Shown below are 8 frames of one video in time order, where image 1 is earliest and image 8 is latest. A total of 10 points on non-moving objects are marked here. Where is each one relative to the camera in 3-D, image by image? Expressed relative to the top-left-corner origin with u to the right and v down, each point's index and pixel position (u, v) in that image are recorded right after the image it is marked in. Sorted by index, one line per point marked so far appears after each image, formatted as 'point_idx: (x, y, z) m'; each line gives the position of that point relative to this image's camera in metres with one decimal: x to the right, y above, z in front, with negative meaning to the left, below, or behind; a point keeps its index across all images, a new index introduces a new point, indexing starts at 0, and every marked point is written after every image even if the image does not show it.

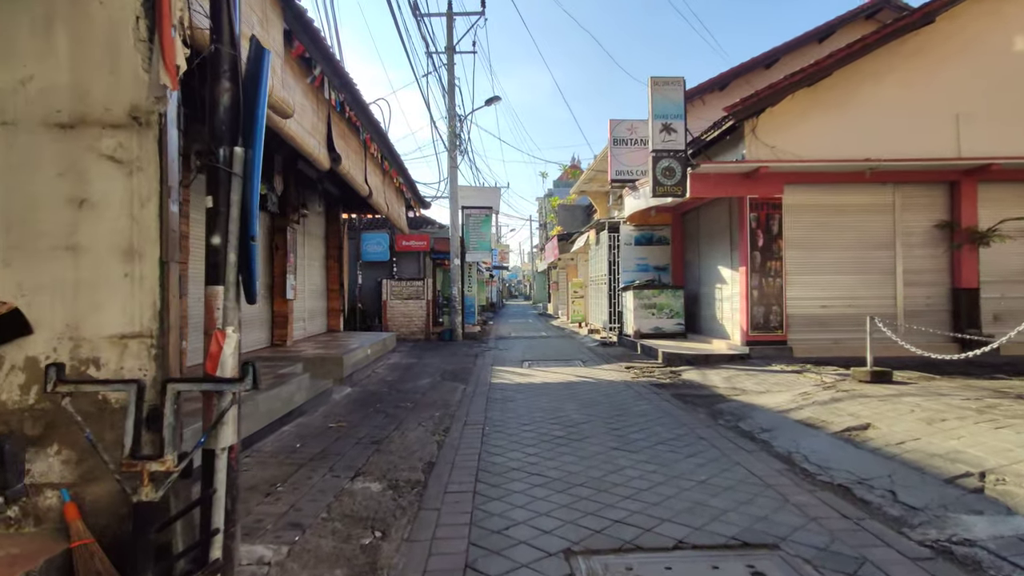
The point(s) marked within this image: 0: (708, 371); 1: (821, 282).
0: (+2.9, -1.2, +9.9) m
1: (+5.1, +0.1, +10.9) m
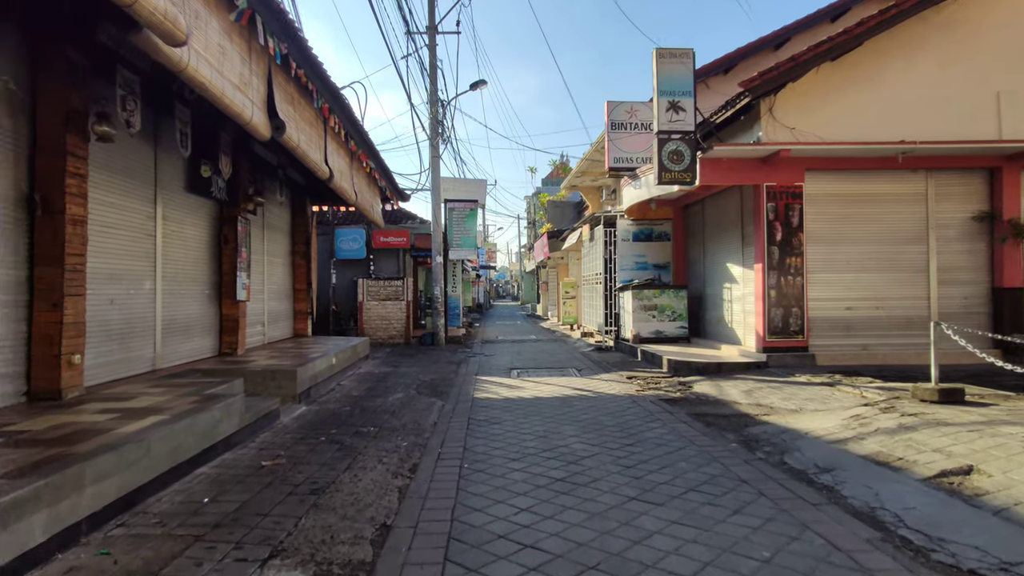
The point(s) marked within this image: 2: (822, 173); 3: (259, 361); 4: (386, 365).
0: (+2.7, -1.2, +8.7) m
1: (+4.9, +0.1, +9.7) m
2: (+4.5, +1.7, +9.7) m
3: (-3.0, -0.8, +8.0) m
4: (-2.2, -1.4, +11.7) m
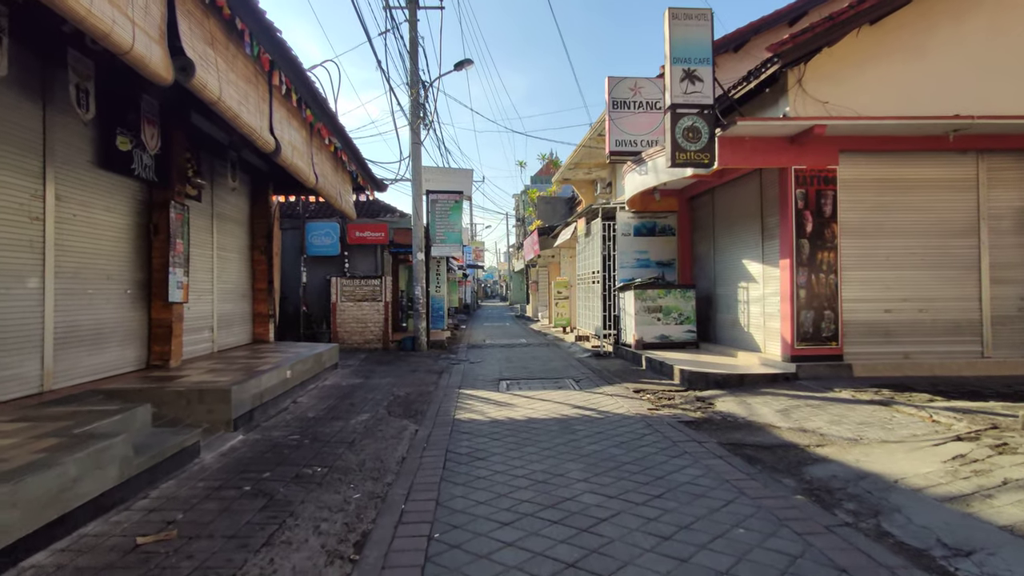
0: (+2.6, -1.2, +7.3) m
1: (+4.7, +0.1, +8.5) m
2: (+4.4, +1.7, +8.4) m
3: (-3.1, -0.8, +6.5) m
4: (-2.4, -1.3, +10.3) m
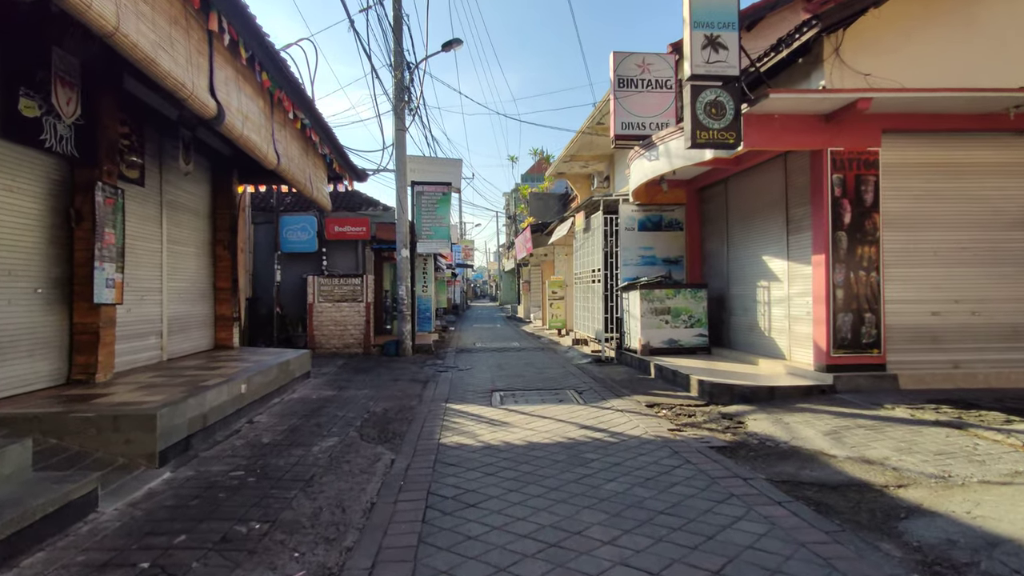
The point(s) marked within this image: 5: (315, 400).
0: (+2.6, -1.2, +6.3) m
1: (+4.7, +0.1, +7.4) m
2: (+4.3, +1.7, +7.4) m
3: (-3.1, -0.8, +5.4) m
4: (-2.5, -1.3, +9.1) m
5: (-2.3, -1.3, +7.9) m
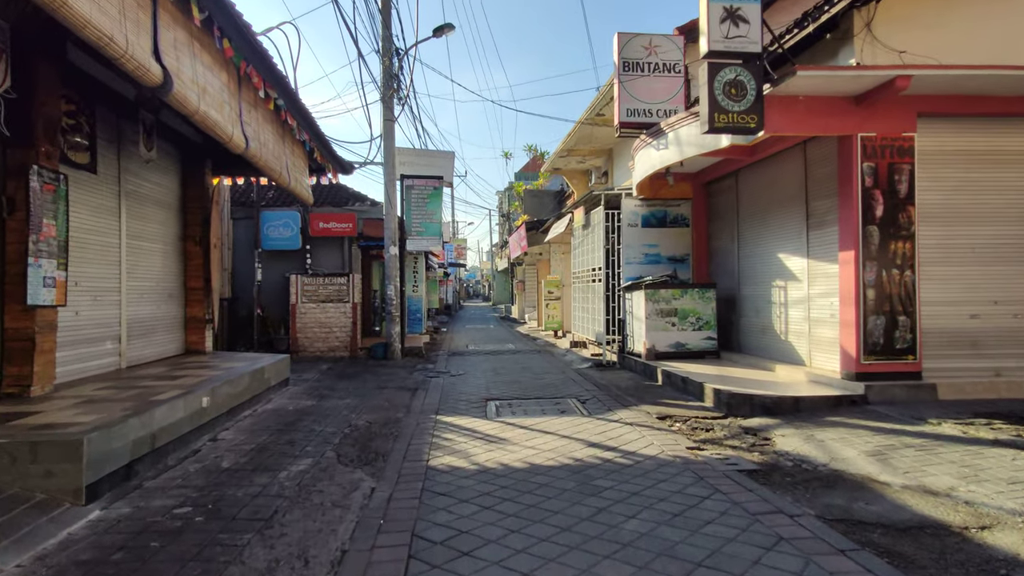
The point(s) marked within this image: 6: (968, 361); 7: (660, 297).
0: (+2.5, -1.2, +5.6) m
1: (+4.6, +0.1, +6.7) m
2: (+4.3, +1.7, +6.7) m
3: (-3.1, -0.8, +4.6) m
4: (-2.5, -1.3, +8.4) m
5: (-2.4, -1.3, +7.2) m
6: (+4.6, -0.7, +6.7) m
7: (+2.2, -0.1, +10.0) m
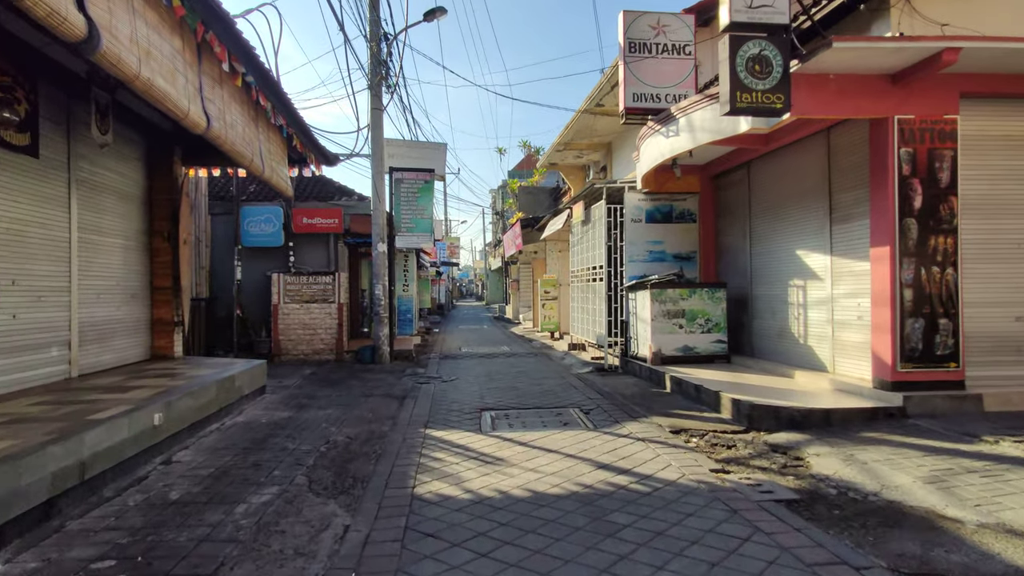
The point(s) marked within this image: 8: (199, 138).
0: (+2.5, -1.2, +4.9) m
1: (+4.6, +0.1, +6.1) m
2: (+4.3, +1.7, +6.1) m
3: (-3.1, -0.8, +3.9) m
4: (-2.6, -1.3, +7.6) m
5: (-2.4, -1.3, +6.4) m
6: (+4.6, -0.7, +6.1) m
7: (+2.2, -0.1, +9.3) m
8: (-3.9, +1.8, +8.3) m
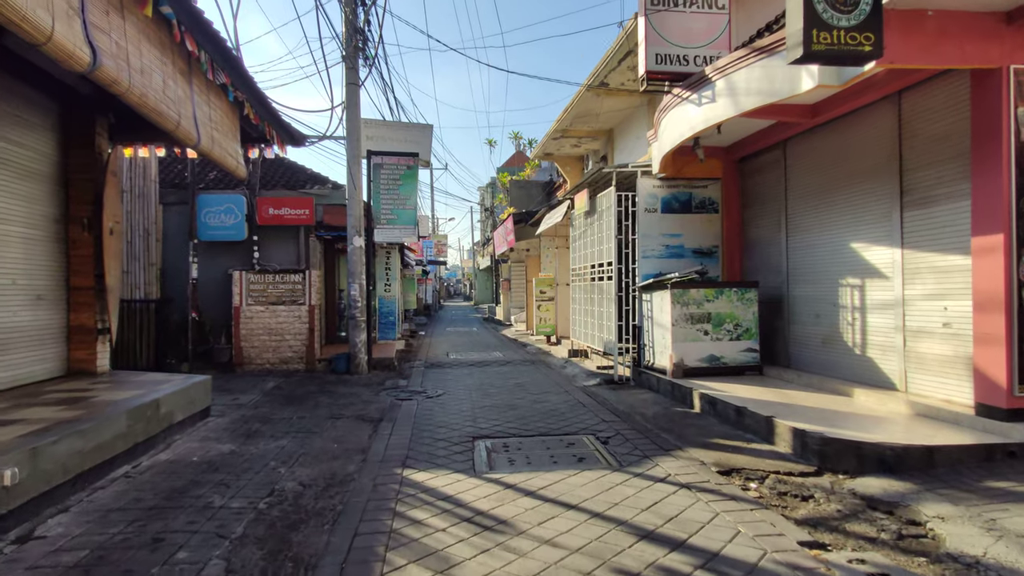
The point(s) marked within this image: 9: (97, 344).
0: (+2.6, -1.2, +3.5) m
1: (+4.6, +0.1, +4.7) m
2: (+4.3, +1.7, +4.7) m
3: (-3.1, -0.8, +2.4) m
4: (-2.6, -1.3, +6.2) m
5: (-2.4, -1.3, +5.0) m
6: (+4.6, -0.7, +4.7) m
7: (+2.1, -0.1, +8.0) m
8: (-3.9, +1.8, +6.8) m
9: (-4.2, -0.6, +6.7) m
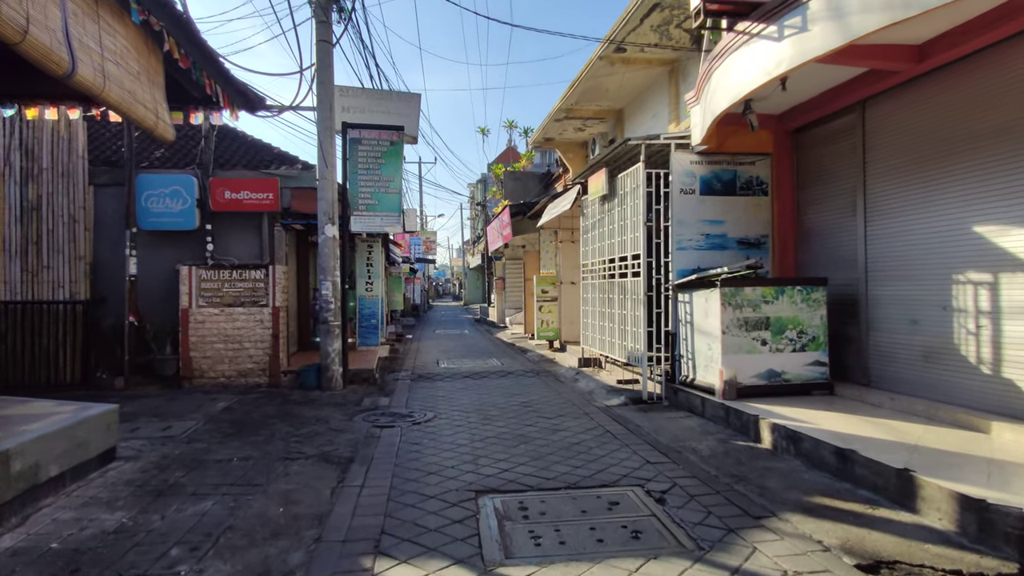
0: (+2.7, -1.2, +1.8) m
1: (+4.8, +0.1, +3.1) m
2: (+4.4, +1.7, +3.1) m
3: (-2.9, -0.8, +0.6) m
4: (-2.4, -1.3, +4.4) m
5: (-2.2, -1.3, +3.2) m
6: (+4.7, -0.7, +3.1) m
7: (+2.2, -0.1, +6.3) m
8: (-3.8, +1.9, +5.0) m
9: (-4.1, -0.5, +5.0) m
